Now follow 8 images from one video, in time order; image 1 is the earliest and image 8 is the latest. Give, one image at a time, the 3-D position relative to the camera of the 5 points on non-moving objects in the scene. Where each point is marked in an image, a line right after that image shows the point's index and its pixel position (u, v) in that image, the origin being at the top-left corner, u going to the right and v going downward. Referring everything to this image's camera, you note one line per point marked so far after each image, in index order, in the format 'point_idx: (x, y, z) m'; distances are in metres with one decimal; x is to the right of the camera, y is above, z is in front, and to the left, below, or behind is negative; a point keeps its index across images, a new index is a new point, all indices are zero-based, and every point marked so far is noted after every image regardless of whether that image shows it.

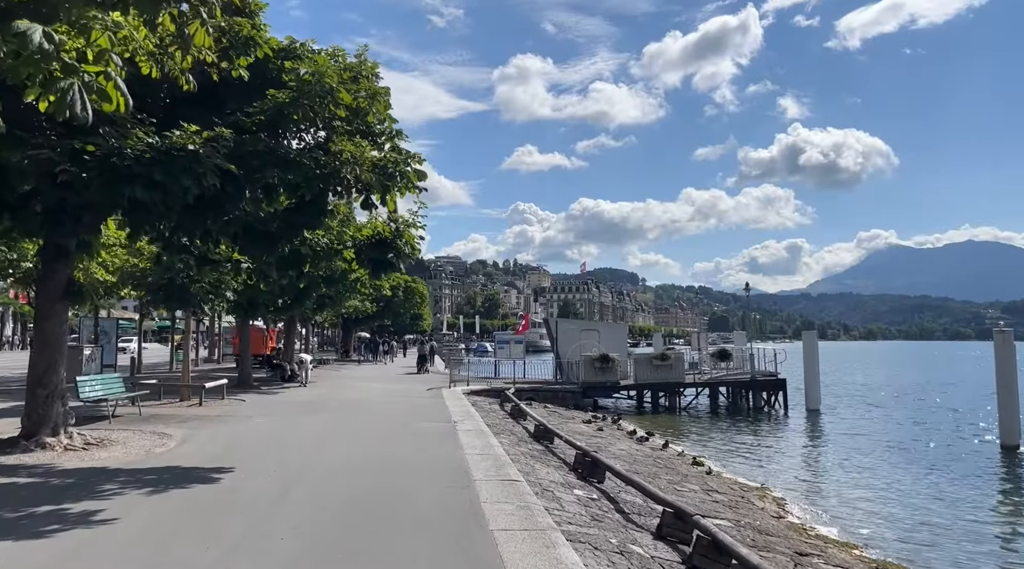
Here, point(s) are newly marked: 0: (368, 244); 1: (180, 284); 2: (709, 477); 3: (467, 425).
0: (-2.3, +0.6, +12.3) m
1: (-8.1, 0.0, +19.2) m
2: (+4.0, -3.9, +15.9) m
3: (-0.9, -2.9, +16.1) m
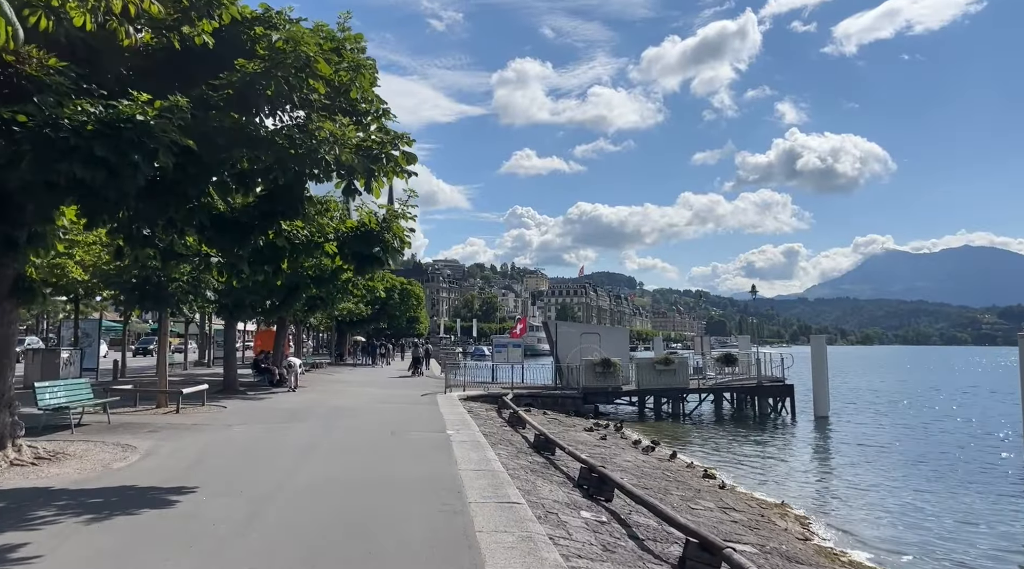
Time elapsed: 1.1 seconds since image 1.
0: (-2.3, +0.7, +11.1) m
1: (-8.1, 0.0, +18.0) m
2: (+4.0, -3.9, +14.7) m
3: (-0.9, -2.9, +14.9) m
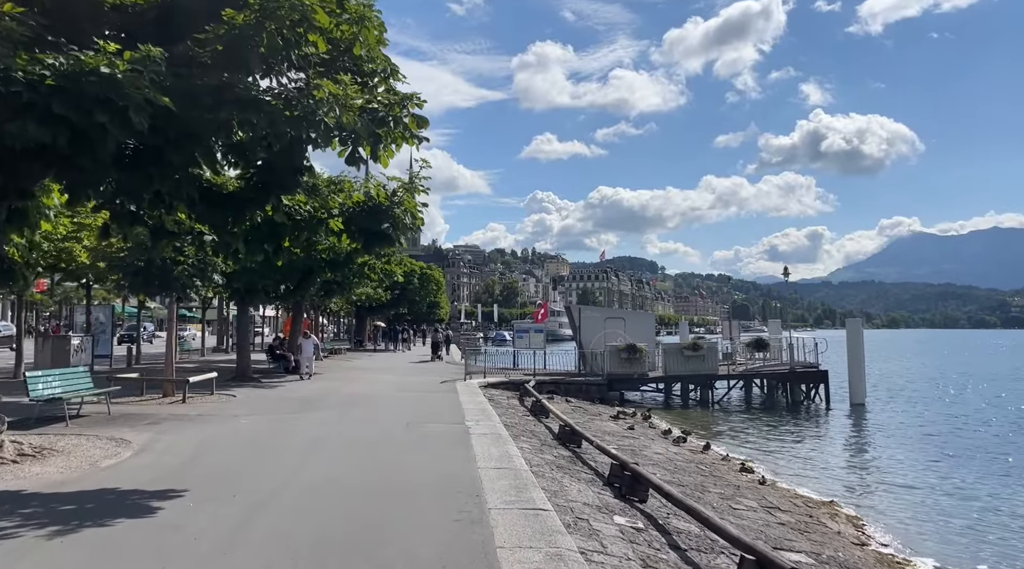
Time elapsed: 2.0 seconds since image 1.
0: (-2.0, +0.9, +10.1) m
1: (-7.6, +0.4, +17.1) m
2: (+4.4, -3.5, +13.6) m
3: (-0.5, -2.5, +13.9) m
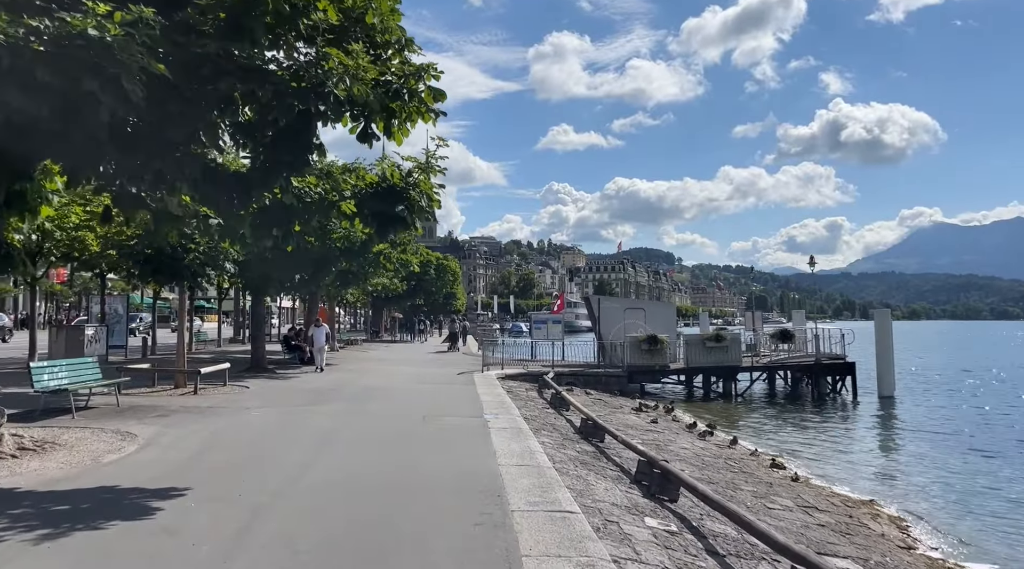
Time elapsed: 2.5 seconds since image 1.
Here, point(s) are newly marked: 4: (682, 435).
0: (-1.7, +1.1, +9.6) m
1: (-7.2, +0.6, +16.7) m
2: (+4.7, -3.3, +12.9) m
3: (-0.2, -2.3, +13.4) m
4: (+3.9, -3.4, +17.9) m
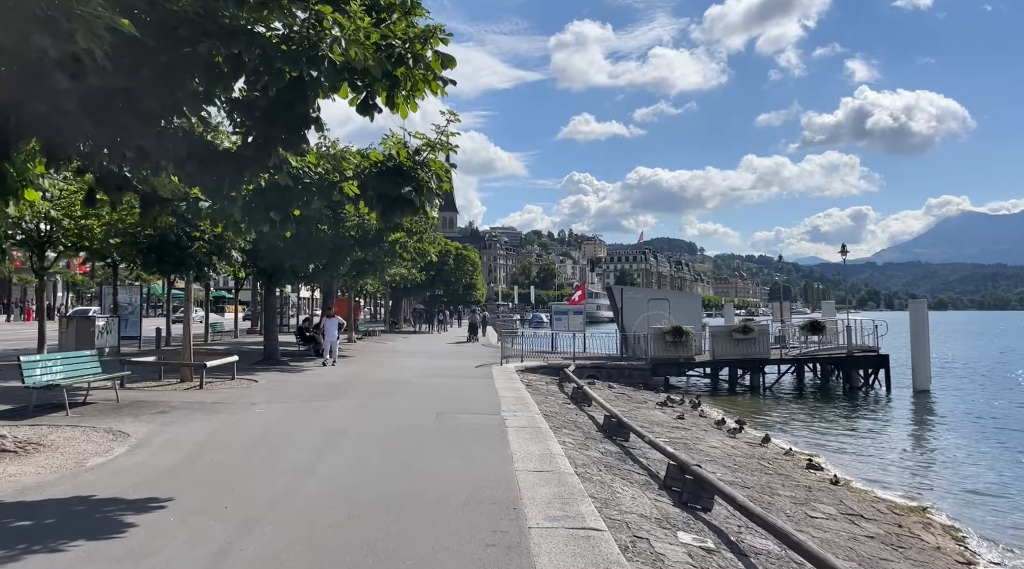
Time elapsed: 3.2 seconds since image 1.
0: (-1.5, +1.2, +8.7) m
1: (-6.8, +0.8, +16.0) m
2: (+5.0, -3.1, +12.0) m
3: (+0.1, -2.1, +12.5) m
4: (+4.3, -3.2, +17.0) m
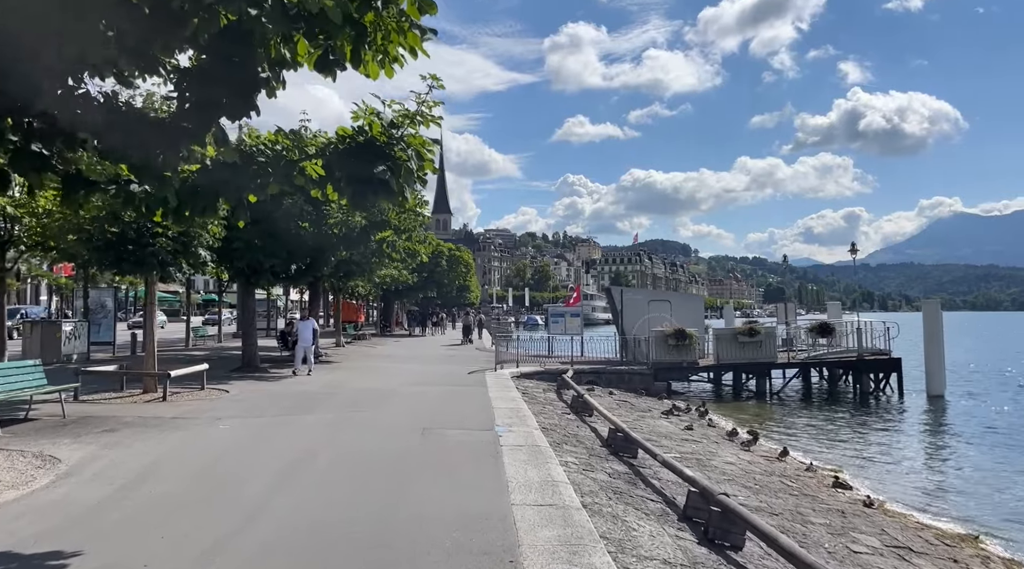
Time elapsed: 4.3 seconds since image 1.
0: (-1.6, +1.2, +7.3) m
1: (-6.9, +0.8, +14.6) m
2: (+5.0, -3.1, +10.6) m
3: (+0.1, -2.1, +11.1) m
4: (+4.2, -3.2, +15.7) m
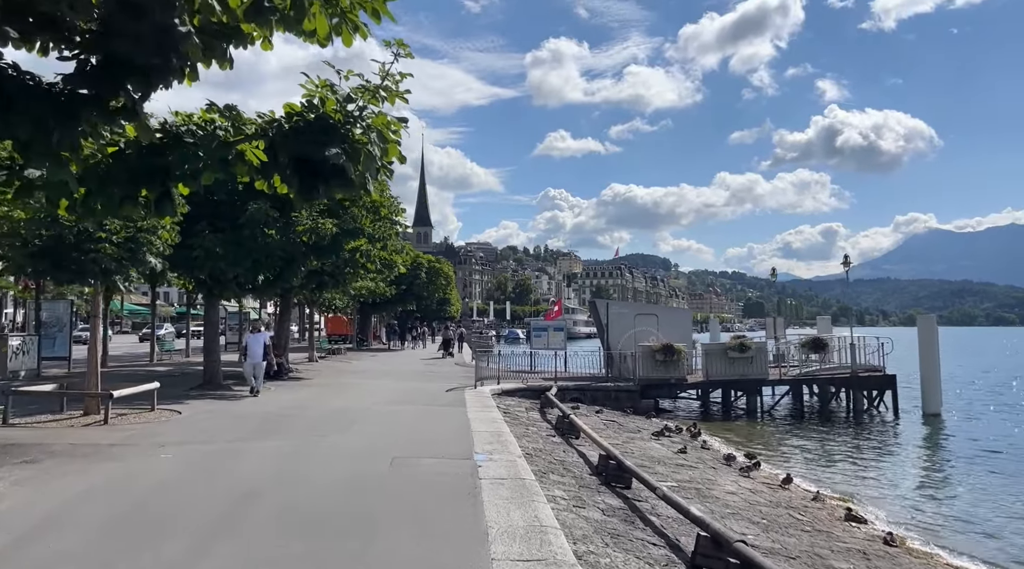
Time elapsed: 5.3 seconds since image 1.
0: (-1.7, +1.2, +6.1) m
1: (-7.3, +0.6, +13.2) m
2: (+4.7, -3.3, +9.4) m
3: (-0.2, -2.3, +9.9) m
4: (+3.8, -3.4, +14.5) m
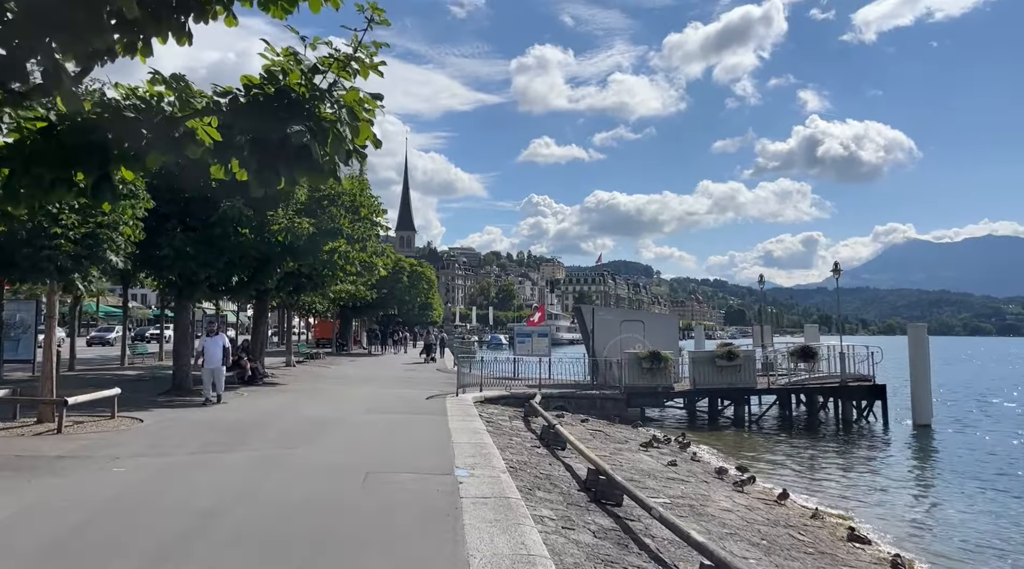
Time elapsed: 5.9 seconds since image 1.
0: (-1.8, +1.2, +5.3) m
1: (-7.5, +0.7, +12.3) m
2: (+4.5, -3.3, +8.8) m
3: (-0.4, -2.3, +9.1) m
4: (+3.5, -3.5, +13.8) m
